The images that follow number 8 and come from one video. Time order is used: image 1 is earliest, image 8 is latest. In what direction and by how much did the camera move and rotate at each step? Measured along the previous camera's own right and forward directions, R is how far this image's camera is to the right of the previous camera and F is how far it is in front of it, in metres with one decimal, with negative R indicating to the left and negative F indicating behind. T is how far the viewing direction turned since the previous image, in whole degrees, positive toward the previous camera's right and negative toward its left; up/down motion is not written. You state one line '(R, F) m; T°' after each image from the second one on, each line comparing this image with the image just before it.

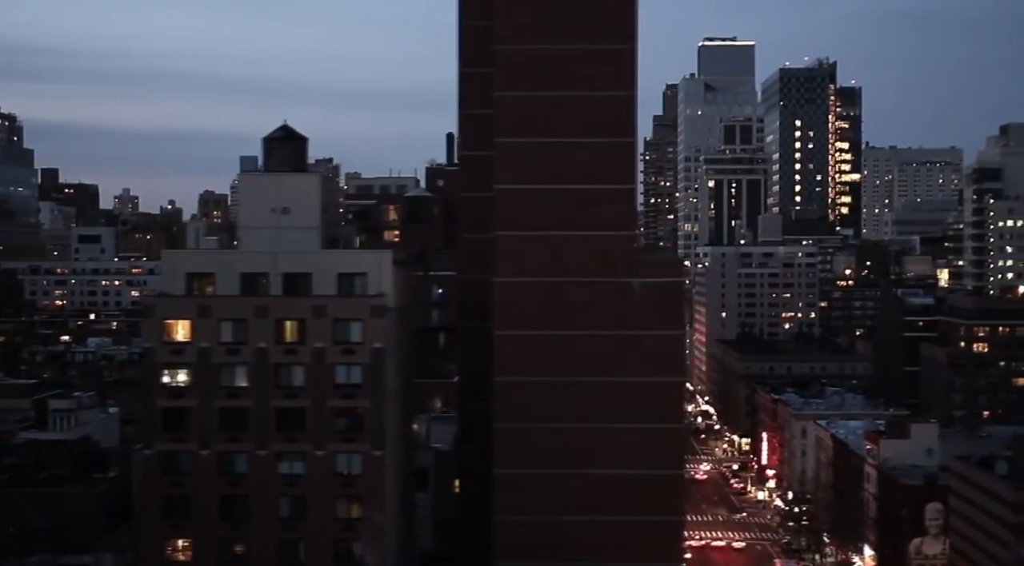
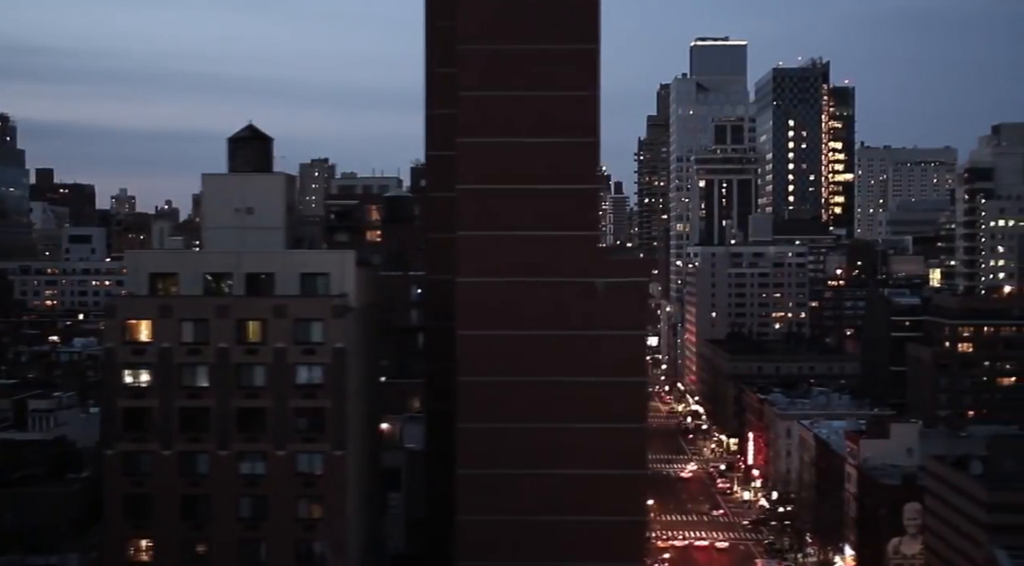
(+1.0, 0.0) m; 0°
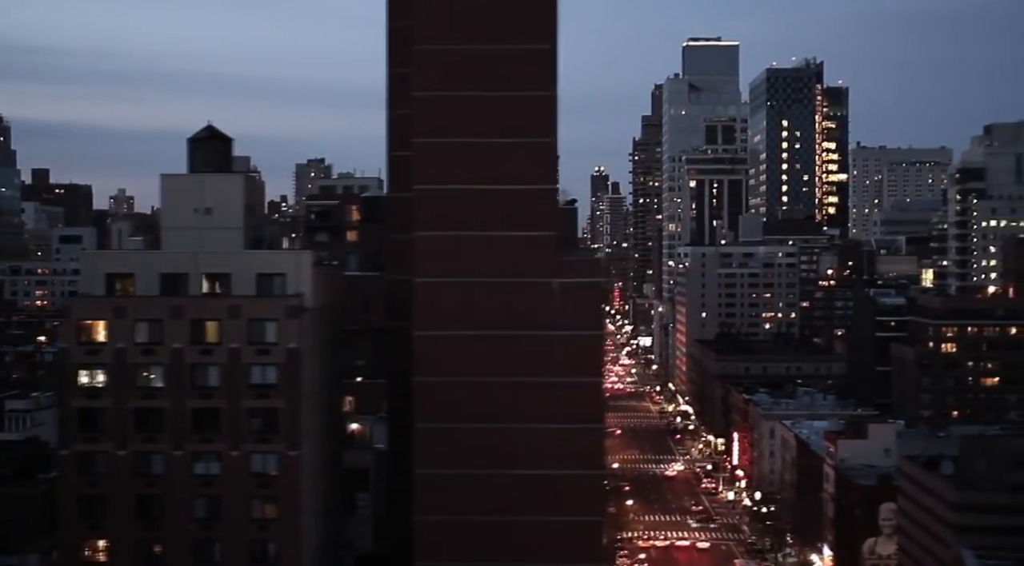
(+1.2, 0.0) m; 0°
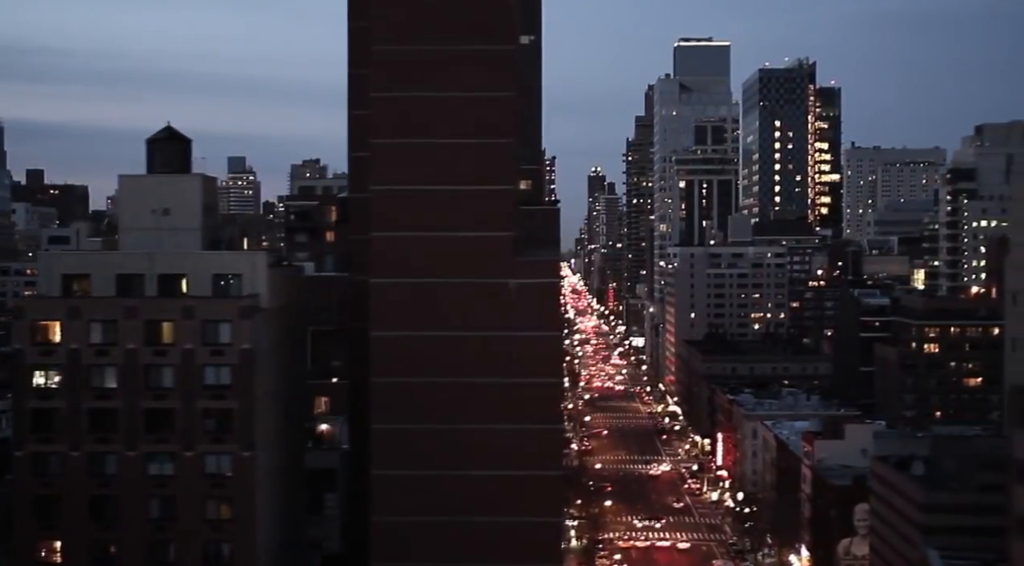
(+1.1, 0.0) m; 0°
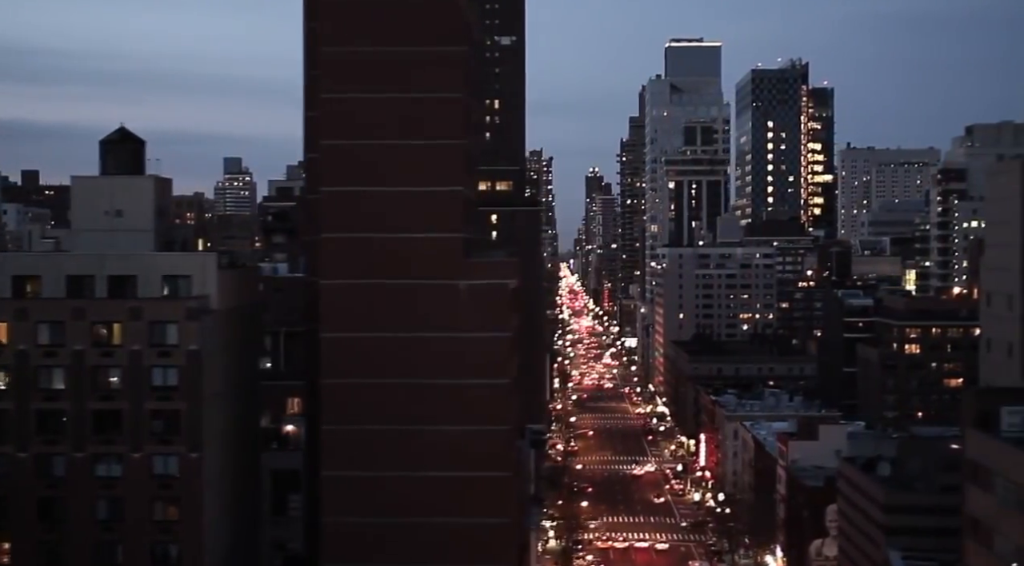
(+1.3, 0.0) m; 0°
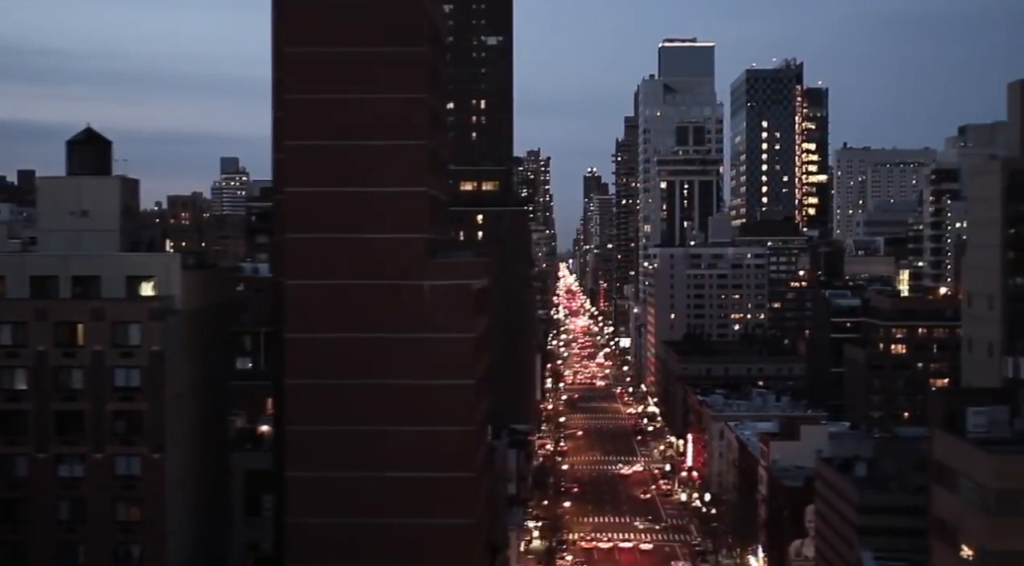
(+0.9, 0.0) m; 0°
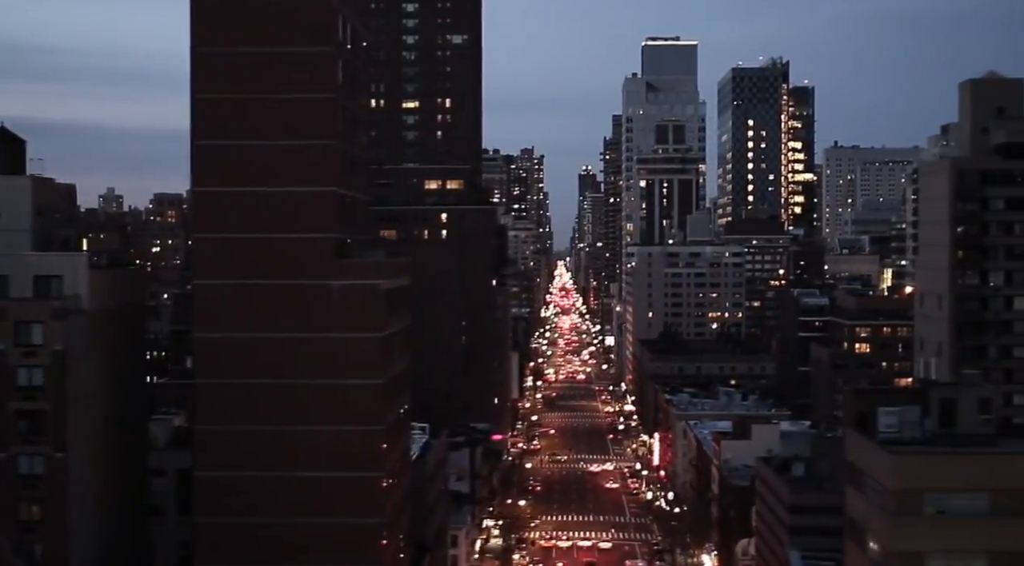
(+2.5, 0.0) m; 0°
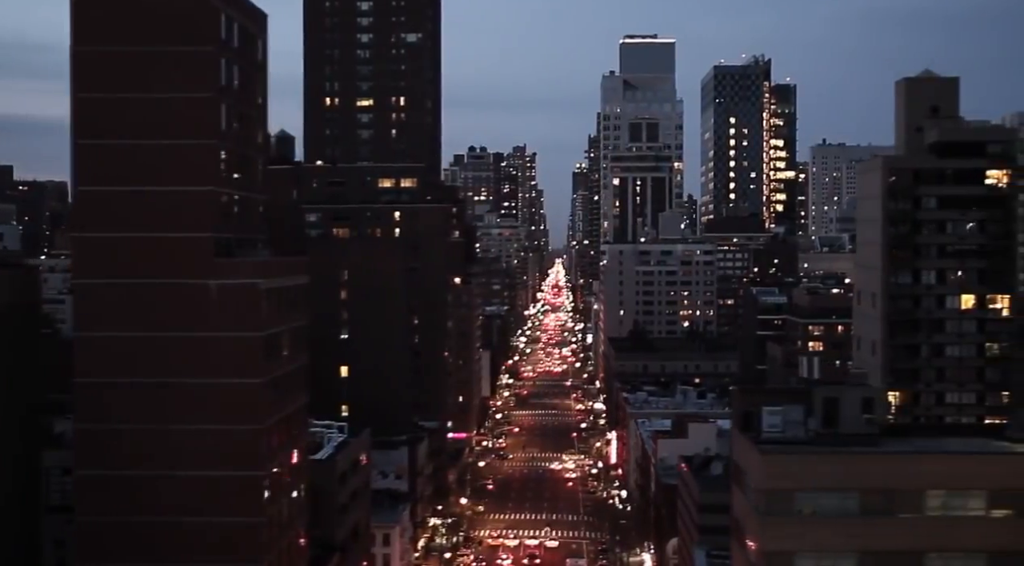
(+3.2, 0.0) m; 0°
